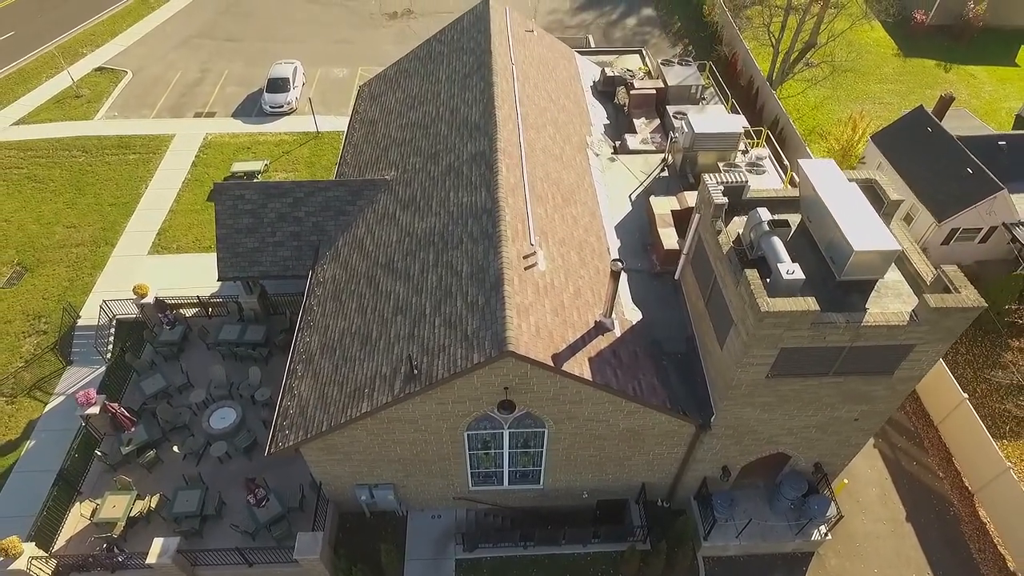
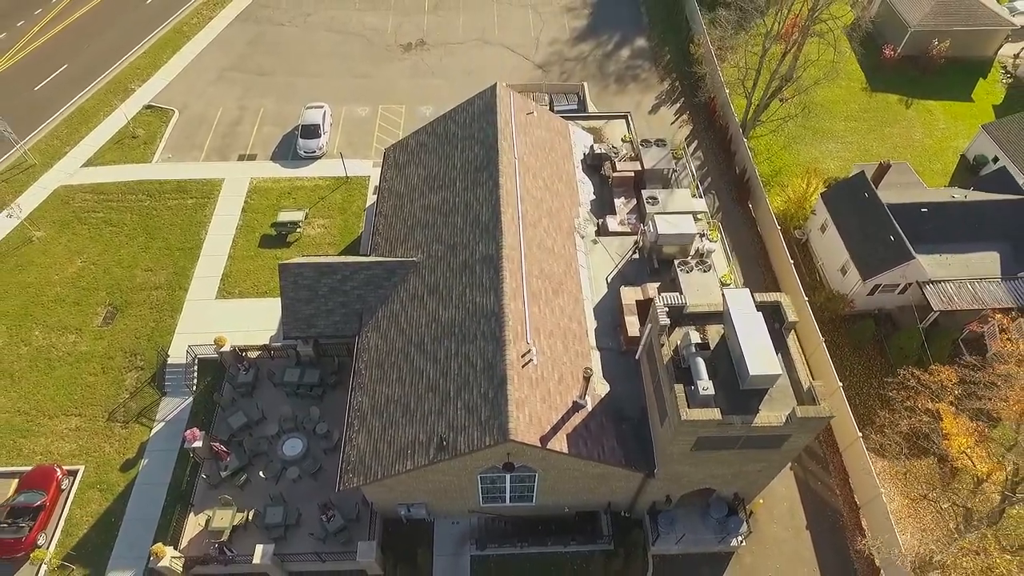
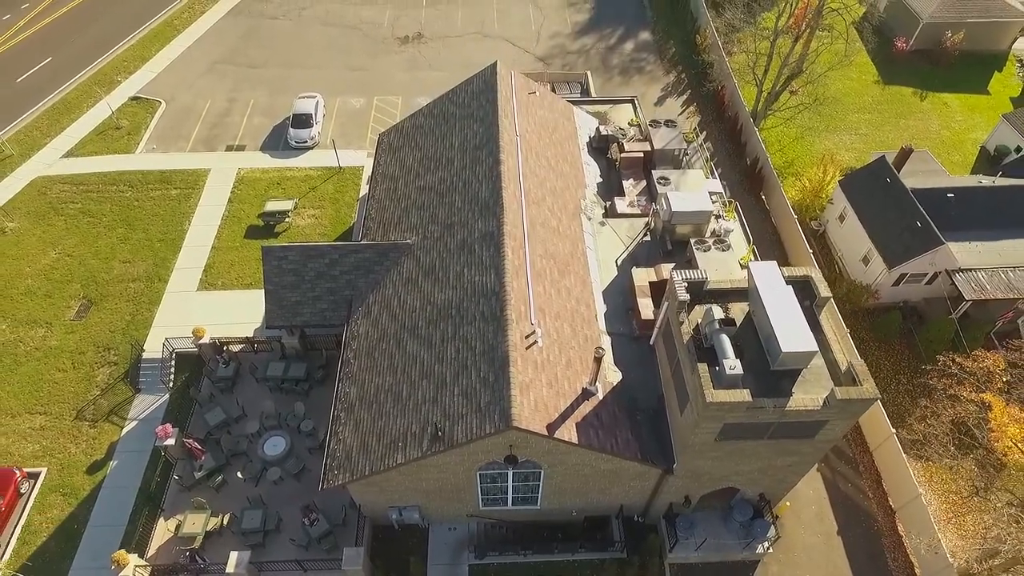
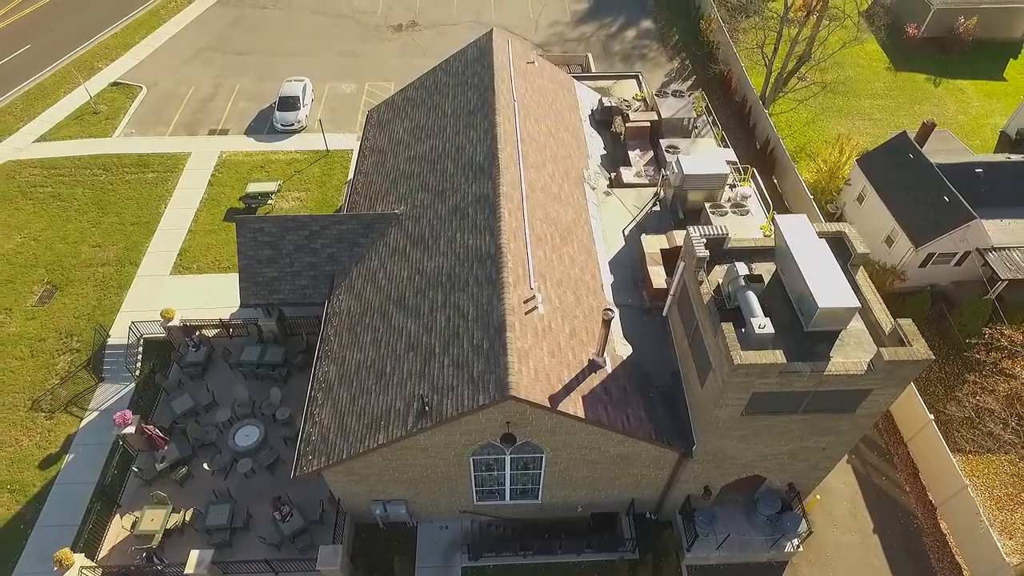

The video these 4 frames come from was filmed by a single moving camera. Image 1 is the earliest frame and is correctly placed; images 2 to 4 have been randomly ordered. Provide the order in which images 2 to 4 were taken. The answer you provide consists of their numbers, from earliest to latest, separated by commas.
4, 3, 2
